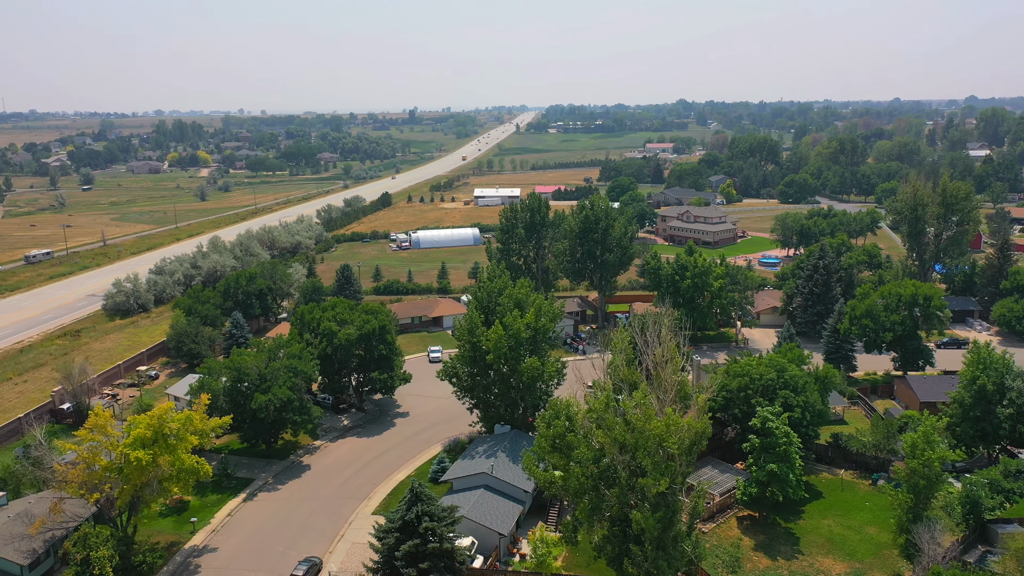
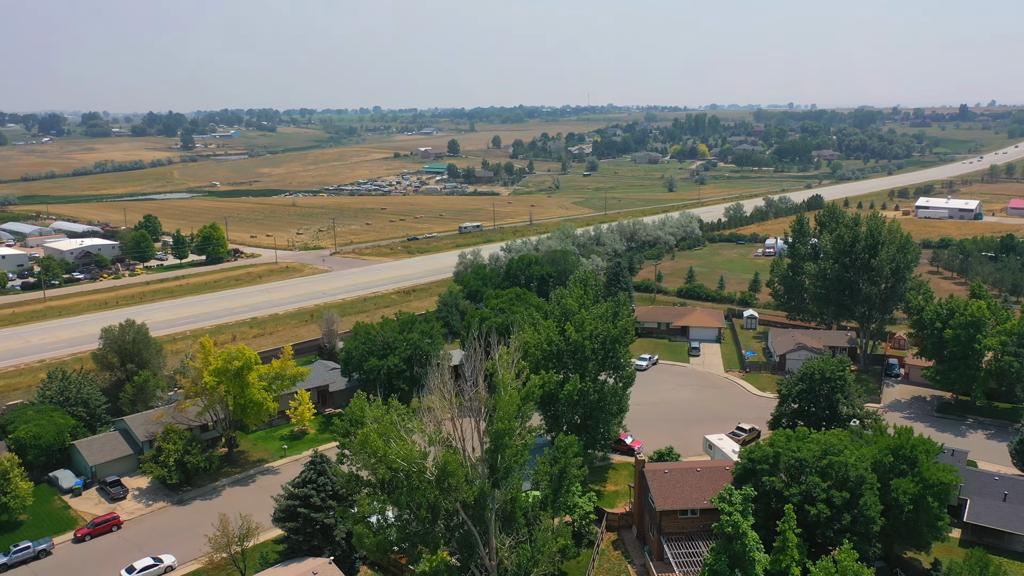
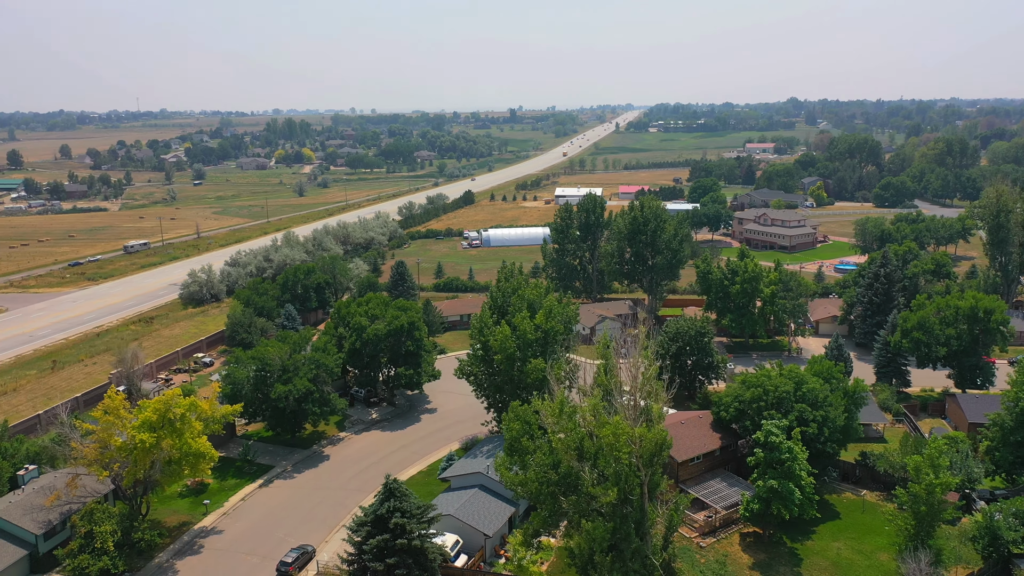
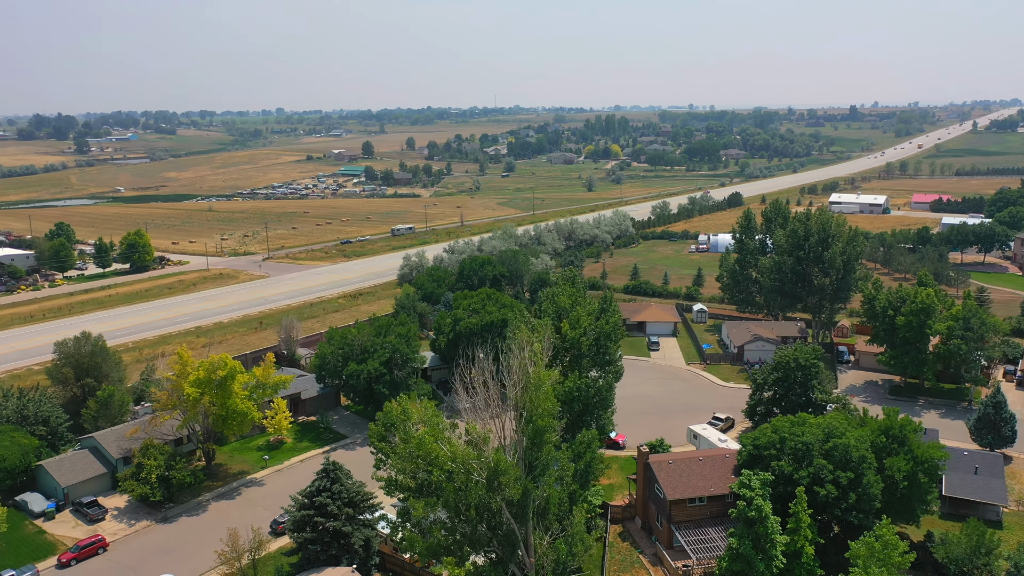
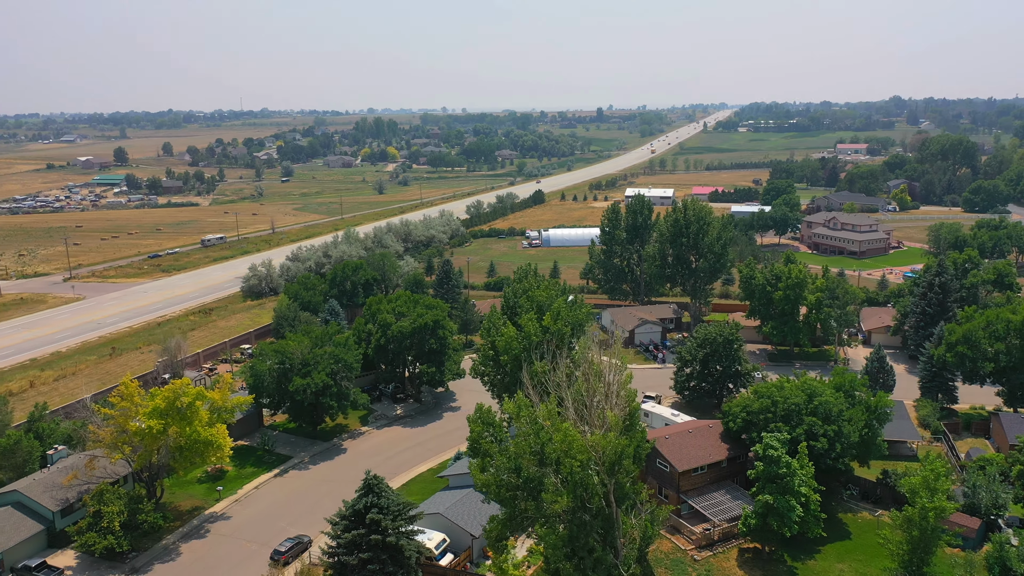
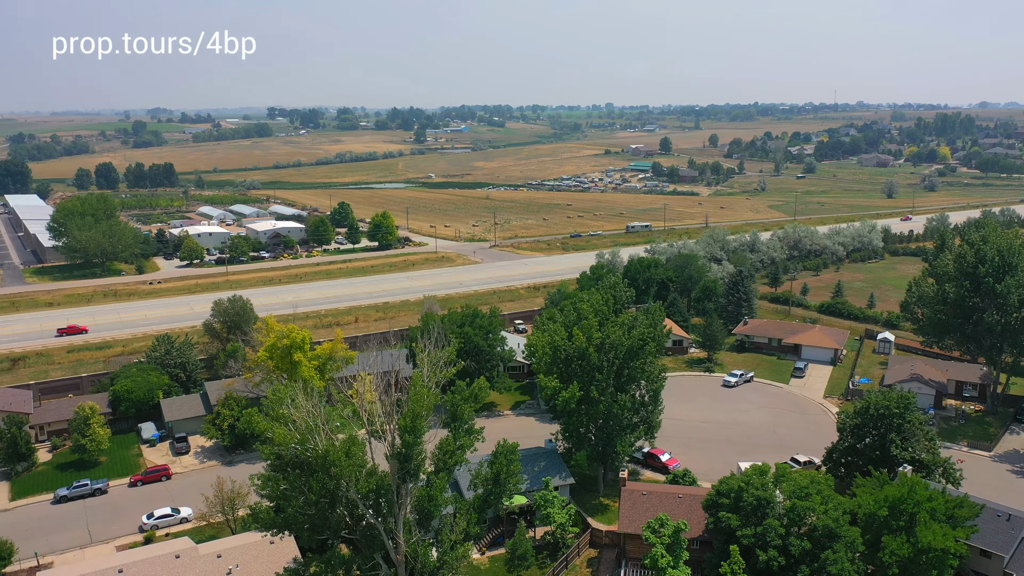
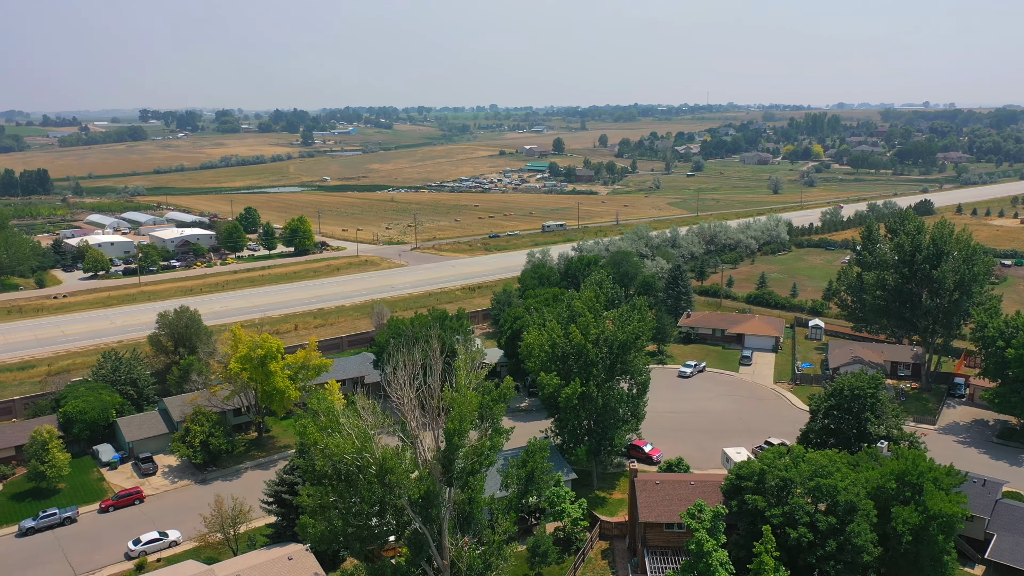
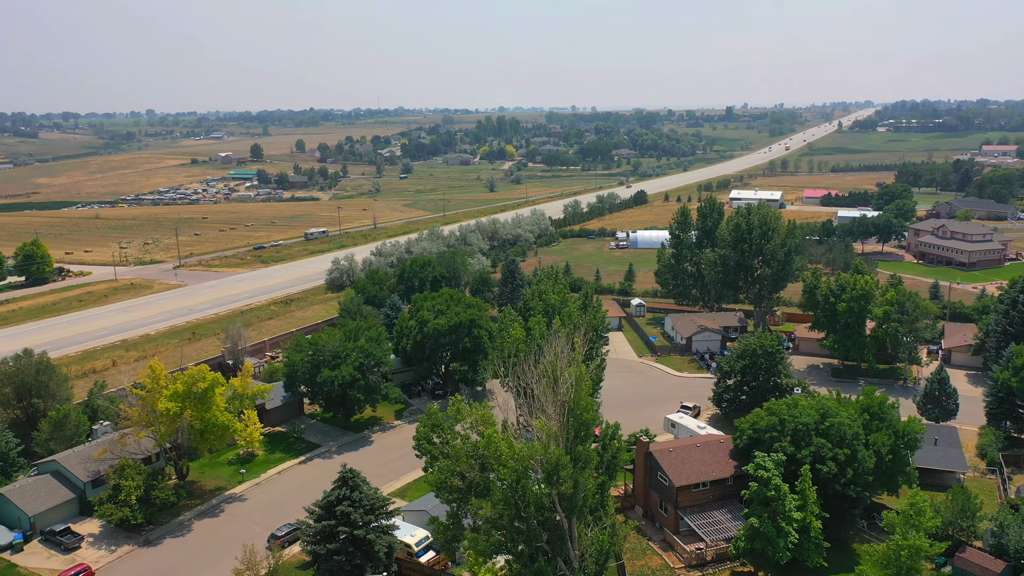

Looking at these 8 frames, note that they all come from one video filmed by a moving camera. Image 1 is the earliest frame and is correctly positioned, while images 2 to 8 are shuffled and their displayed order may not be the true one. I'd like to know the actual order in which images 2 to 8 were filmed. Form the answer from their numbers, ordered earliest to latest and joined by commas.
3, 5, 8, 4, 2, 7, 6
